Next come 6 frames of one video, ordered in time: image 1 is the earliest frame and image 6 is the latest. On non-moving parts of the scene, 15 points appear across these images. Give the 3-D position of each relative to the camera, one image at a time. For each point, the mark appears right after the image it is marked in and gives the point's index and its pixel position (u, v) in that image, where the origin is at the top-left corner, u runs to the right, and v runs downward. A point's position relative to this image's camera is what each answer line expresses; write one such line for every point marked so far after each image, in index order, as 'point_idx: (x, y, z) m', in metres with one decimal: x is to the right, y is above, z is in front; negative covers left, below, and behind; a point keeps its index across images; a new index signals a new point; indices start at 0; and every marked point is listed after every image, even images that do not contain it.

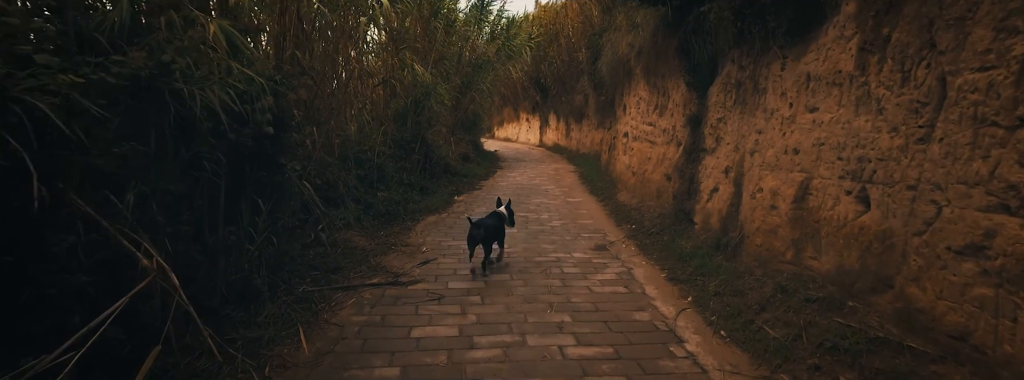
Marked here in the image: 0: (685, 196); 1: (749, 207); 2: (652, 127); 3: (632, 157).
0: (+2.1, -0.1, +5.7) m
1: (+2.0, -0.1, +4.1) m
2: (+2.2, +1.0, +7.5) m
3: (+2.2, +0.6, +8.6) m
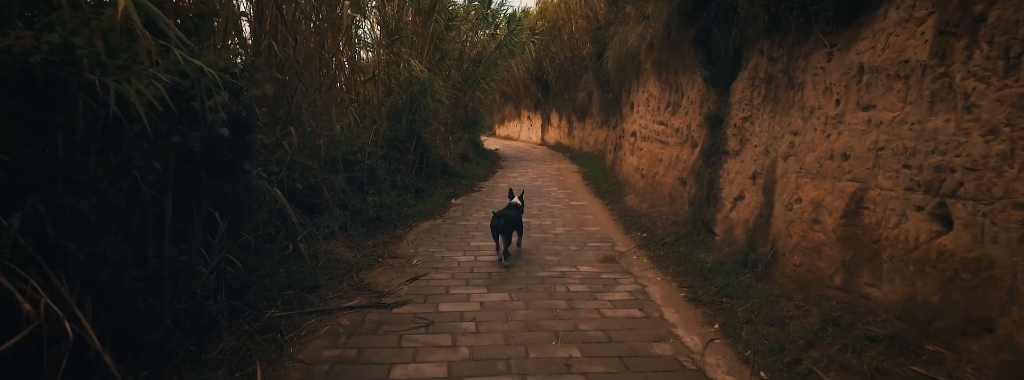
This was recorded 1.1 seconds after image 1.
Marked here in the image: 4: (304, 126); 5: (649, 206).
0: (+2.1, -0.2, +5.1) m
1: (+2.0, -0.2, +3.6) m
2: (+2.3, +0.9, +7.0) m
3: (+2.2, +0.5, +8.1) m
4: (-2.5, +0.8, +5.7) m
5: (+2.0, -0.3, +7.0) m
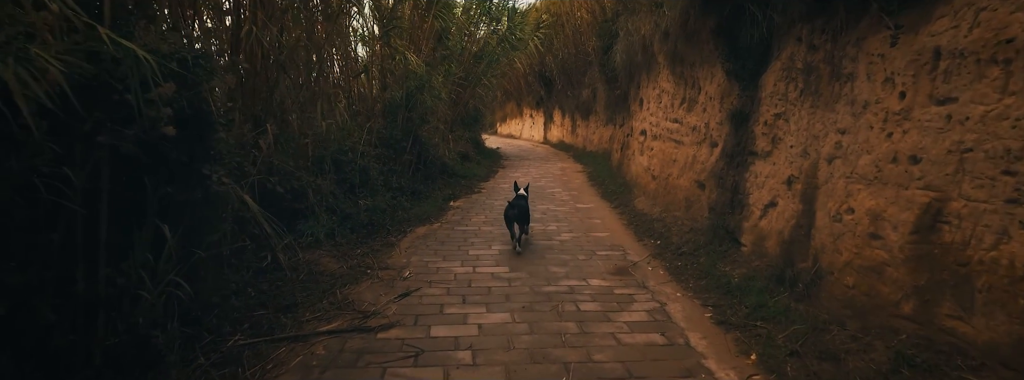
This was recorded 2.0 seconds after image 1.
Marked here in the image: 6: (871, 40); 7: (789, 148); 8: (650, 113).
0: (+2.1, -0.2, +4.6) m
1: (+2.1, -0.3, +3.1) m
2: (+2.3, +0.9, +6.5) m
3: (+2.2, +0.5, +7.6) m
4: (-2.5, +0.7, +5.2) m
5: (+2.1, -0.3, +6.5) m
6: (+2.2, +0.9, +2.9) m
7: (+2.2, +0.3, +3.7) m
8: (+2.3, +1.3, +8.0) m
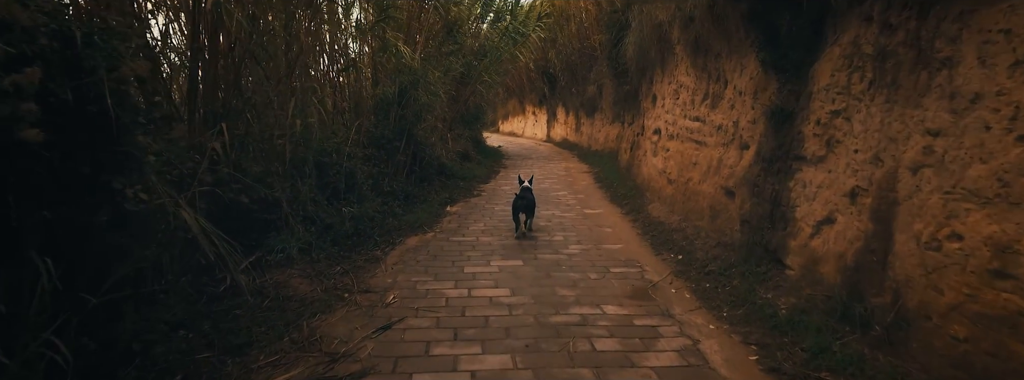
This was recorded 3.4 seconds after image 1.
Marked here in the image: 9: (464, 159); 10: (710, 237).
0: (+2.1, -0.3, +3.9) m
1: (+2.1, -0.4, +2.4) m
2: (+2.3, +0.8, +5.8) m
3: (+2.3, +0.4, +6.9) m
4: (-2.5, +0.6, +4.6) m
5: (+2.1, -0.4, +5.8) m
6: (+2.2, +0.8, +2.2) m
7: (+2.2, +0.2, +3.0) m
8: (+2.4, +1.2, +7.3) m
9: (-1.3, +0.9, +13.0) m
10: (+2.1, -0.5, +5.0) m
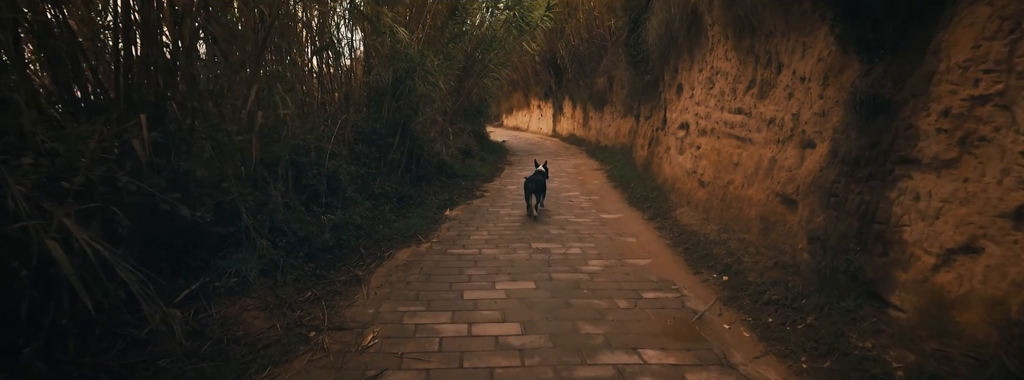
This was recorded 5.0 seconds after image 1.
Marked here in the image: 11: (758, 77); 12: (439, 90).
0: (+2.2, -0.4, +3.1) m
1: (+2.1, -0.5, +1.5) m
2: (+2.4, +0.7, +4.9) m
3: (+2.4, +0.4, +6.0) m
4: (-2.4, +0.6, +3.7) m
5: (+2.2, -0.4, +4.9) m
6: (+2.2, +0.7, +1.3) m
7: (+2.2, +0.2, +2.1) m
8: (+2.5, +1.2, +6.4) m
9: (-1.2, +0.9, +12.1) m
10: (+2.1, -0.5, +4.1) m
11: (+2.4, +1.1, +4.7) m
12: (-1.3, +1.8, +8.6) m
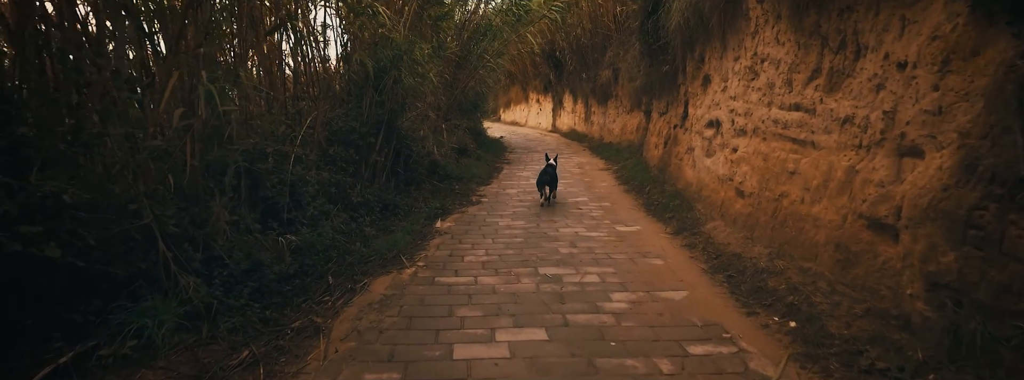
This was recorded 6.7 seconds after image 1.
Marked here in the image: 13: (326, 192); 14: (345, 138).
0: (+2.2, -0.5, +2.1) m
1: (+2.2, -0.6, +0.5) m
2: (+2.4, +0.6, +3.9) m
3: (+2.4, +0.3, +5.0) m
4: (-2.4, +0.4, +2.7) m
5: (+2.2, -0.5, +3.9) m
6: (+2.3, +0.5, +0.3) m
7: (+2.3, 0.0, +1.2) m
8: (+2.5, +1.1, +5.4) m
9: (-1.2, +0.8, +11.1) m
10: (+2.2, -0.7, +3.1) m
11: (+2.5, +1.0, +3.7) m
12: (-1.3, +1.7, +7.5) m
13: (-2.0, 0.0, +5.2) m
14: (-2.2, +0.7, +6.0) m
